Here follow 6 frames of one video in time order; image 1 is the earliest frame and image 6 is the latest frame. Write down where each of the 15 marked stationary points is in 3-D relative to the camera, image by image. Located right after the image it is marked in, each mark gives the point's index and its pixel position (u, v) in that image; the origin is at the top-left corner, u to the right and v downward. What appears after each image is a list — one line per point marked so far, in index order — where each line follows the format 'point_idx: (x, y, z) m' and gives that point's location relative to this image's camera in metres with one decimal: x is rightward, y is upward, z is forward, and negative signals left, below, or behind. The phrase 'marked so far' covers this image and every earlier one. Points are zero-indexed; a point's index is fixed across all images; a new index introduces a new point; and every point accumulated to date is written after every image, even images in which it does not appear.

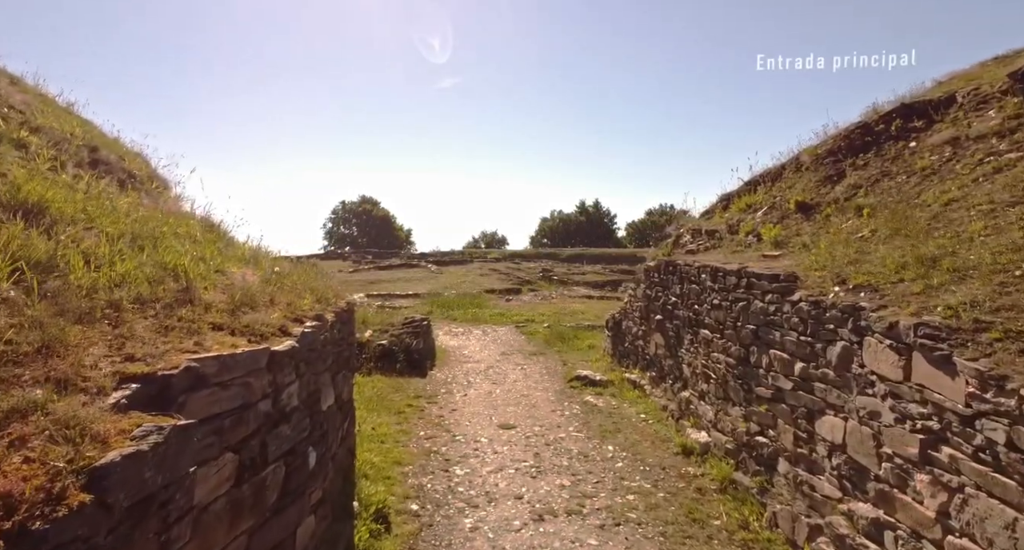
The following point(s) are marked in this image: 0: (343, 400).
0: (-1.8, -1.4, +5.7) m
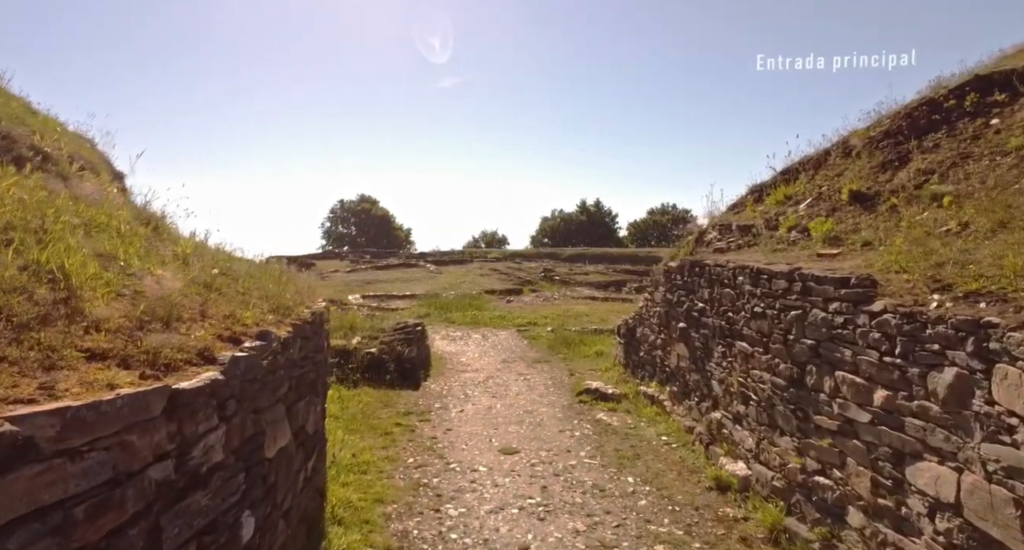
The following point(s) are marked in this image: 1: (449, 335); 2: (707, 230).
0: (-1.8, -1.4, +4.6) m
1: (-2.2, -2.1, +18.4) m
2: (+3.3, +0.7, +8.8) m
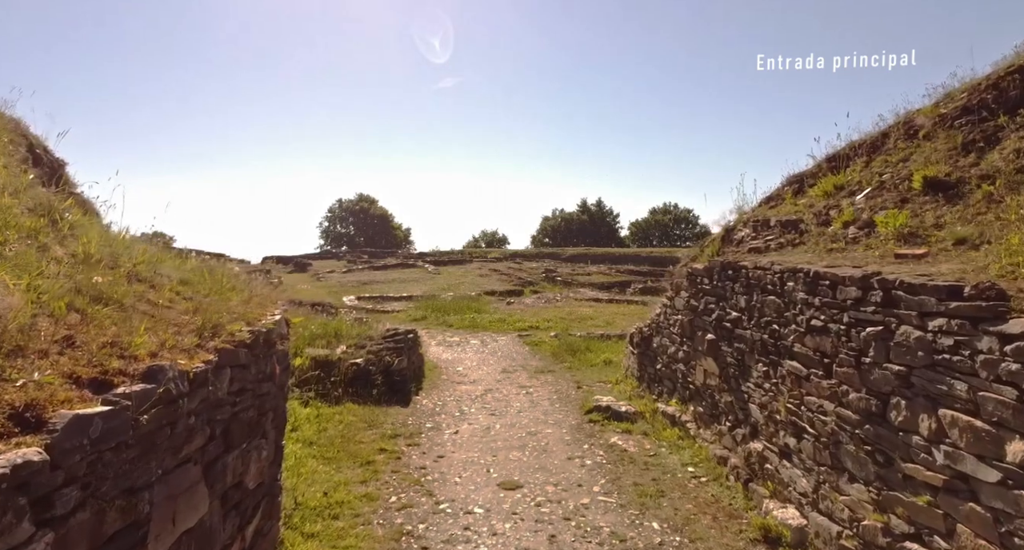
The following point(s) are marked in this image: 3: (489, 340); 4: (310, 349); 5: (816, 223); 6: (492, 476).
0: (-1.8, -1.4, +3.5) m
1: (-2.2, -2.2, +17.3) m
2: (+3.3, +0.7, +7.7) m
3: (-0.7, -2.1, +17.2) m
4: (-3.9, -1.4, +10.2) m
5: (+3.5, +0.6, +6.0) m
6: (-0.3, -2.6, +6.7) m
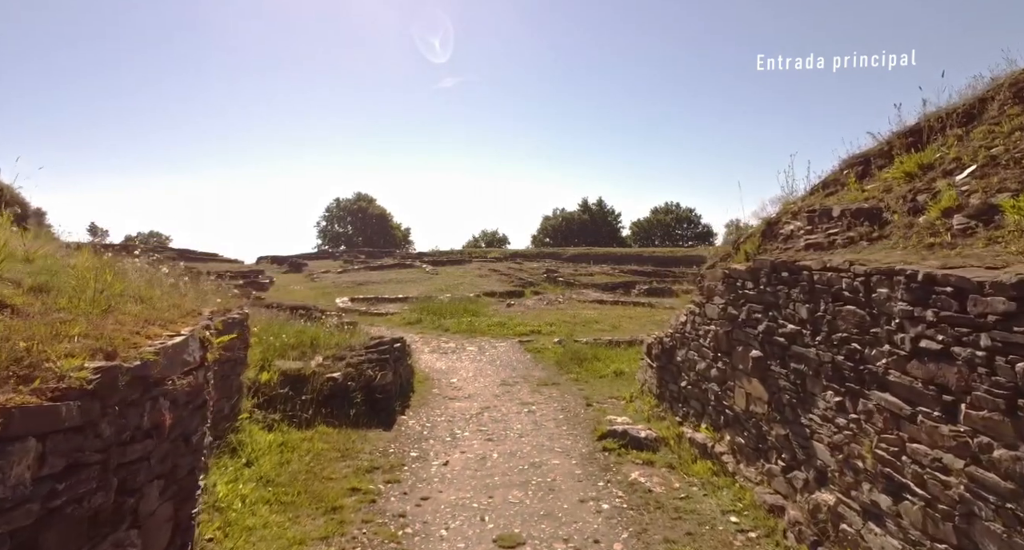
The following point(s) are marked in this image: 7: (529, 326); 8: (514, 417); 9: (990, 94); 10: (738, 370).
0: (-1.8, -1.5, +2.2) m
1: (-2.2, -2.2, +16.0) m
2: (+3.3, +0.7, +6.4) m
3: (-0.7, -2.2, +15.9) m
4: (-3.9, -1.5, +8.9) m
5: (+3.5, +0.6, +4.7) m
6: (-0.3, -2.6, +5.4) m
7: (+0.7, -1.9, +19.9) m
8: (0.0, -2.4, +8.9) m
9: (+4.5, +1.7, +4.9) m
10: (+2.6, -1.1, +6.0) m
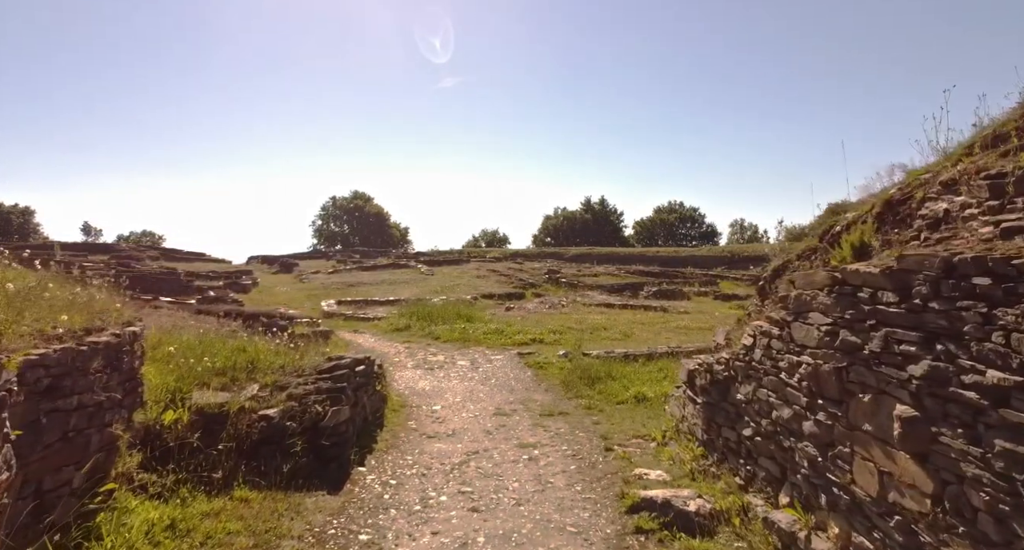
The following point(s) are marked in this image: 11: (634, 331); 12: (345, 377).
0: (-1.9, -1.5, -0.1) m
1: (-2.3, -2.2, +13.8) m
2: (+3.2, +0.6, +4.2) m
3: (-0.8, -2.2, +13.6) m
4: (-4.0, -1.5, +6.6) m
5: (+3.4, +0.5, +2.4) m
6: (-0.3, -2.6, +3.1) m
7: (+0.6, -2.0, +17.7) m
8: (0.0, -2.4, +6.6) m
9: (+4.4, +1.7, +2.6) m
10: (+2.5, -1.1, +3.8) m
11: (+4.3, -2.0, +18.5) m
12: (-2.4, -1.4, +7.5) m
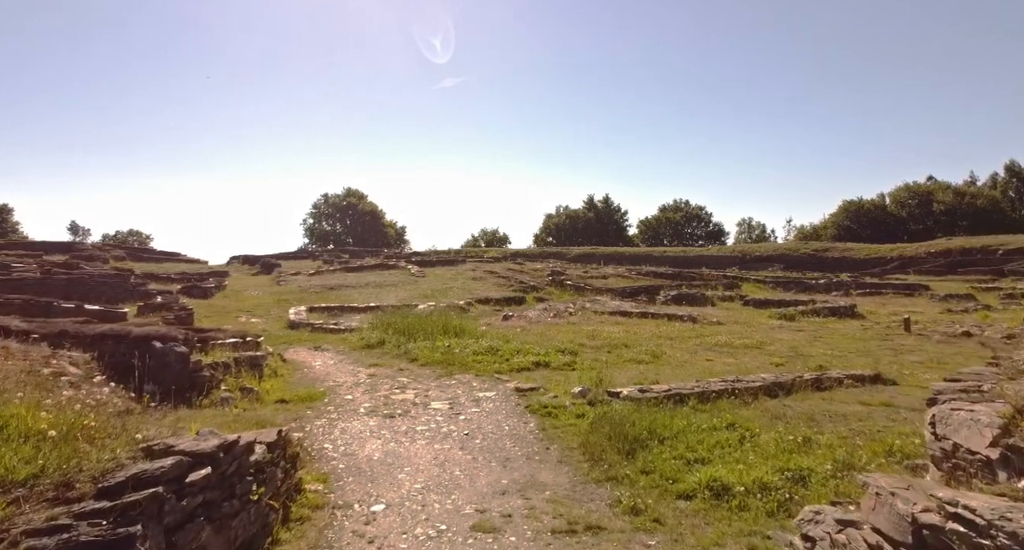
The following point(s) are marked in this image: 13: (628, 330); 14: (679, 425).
0: (-1.9, -1.6, -4.0) m
1: (-2.3, -2.3, +9.9) m
2: (+3.1, +0.5, +0.2) m
3: (-0.9, -2.3, +9.7) m
4: (-4.1, -1.6, +2.7) m
5: (+3.3, +0.4, -1.5) m
6: (-0.4, -2.7, -0.8) m
7: (+0.5, -2.1, +13.7) m
8: (-0.1, -2.5, +2.7) m
9: (+4.3, +1.6, -1.3) m
10: (+2.4, -1.2, -0.1) m
11: (+4.2, -2.1, +14.6) m
12: (-2.5, -1.5, +3.6) m
13: (+3.8, -1.8, +17.4) m
14: (+2.5, -2.2, +7.8) m
